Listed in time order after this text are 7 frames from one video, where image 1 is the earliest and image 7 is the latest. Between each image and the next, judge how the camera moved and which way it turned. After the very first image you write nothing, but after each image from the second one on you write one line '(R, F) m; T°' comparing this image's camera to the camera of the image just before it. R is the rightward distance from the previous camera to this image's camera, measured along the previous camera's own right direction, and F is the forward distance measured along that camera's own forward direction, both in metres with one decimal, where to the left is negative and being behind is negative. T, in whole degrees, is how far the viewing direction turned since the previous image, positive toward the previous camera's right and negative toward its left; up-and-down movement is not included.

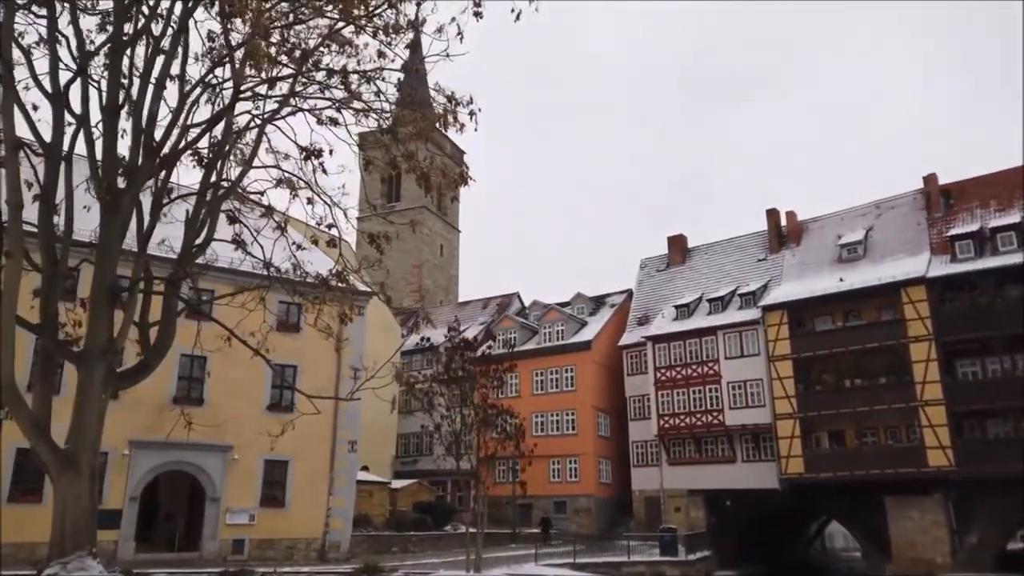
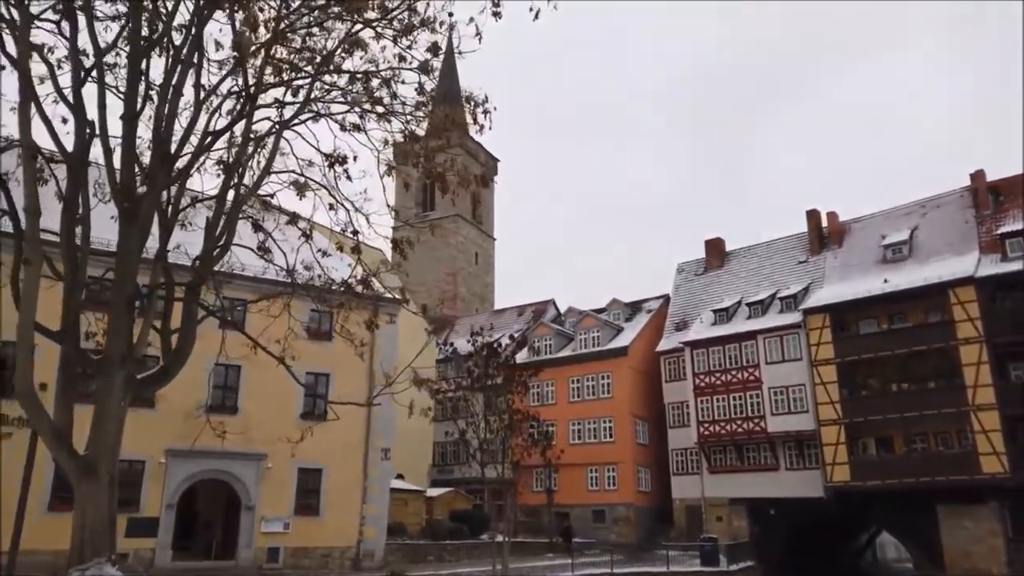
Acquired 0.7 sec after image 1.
(+0.3, +0.3) m; -3°
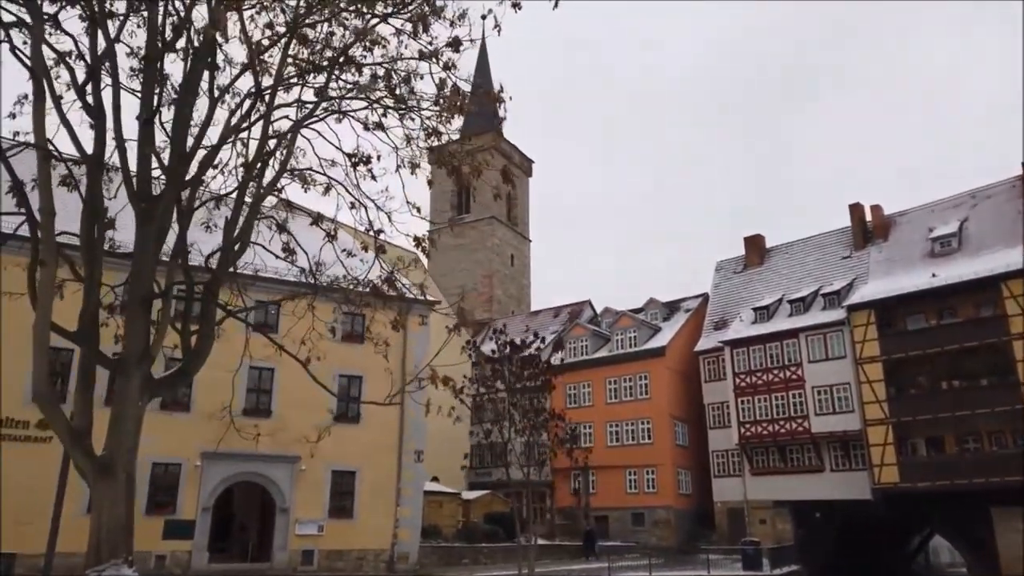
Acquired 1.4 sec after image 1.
(+0.3, +0.3) m; -3°
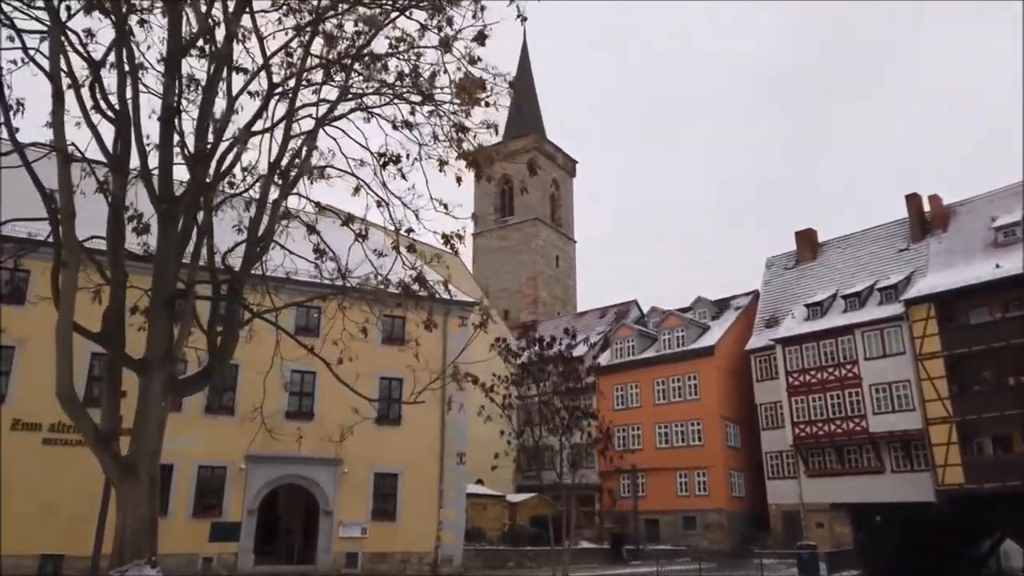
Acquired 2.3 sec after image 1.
(+0.4, +0.3) m; -4°
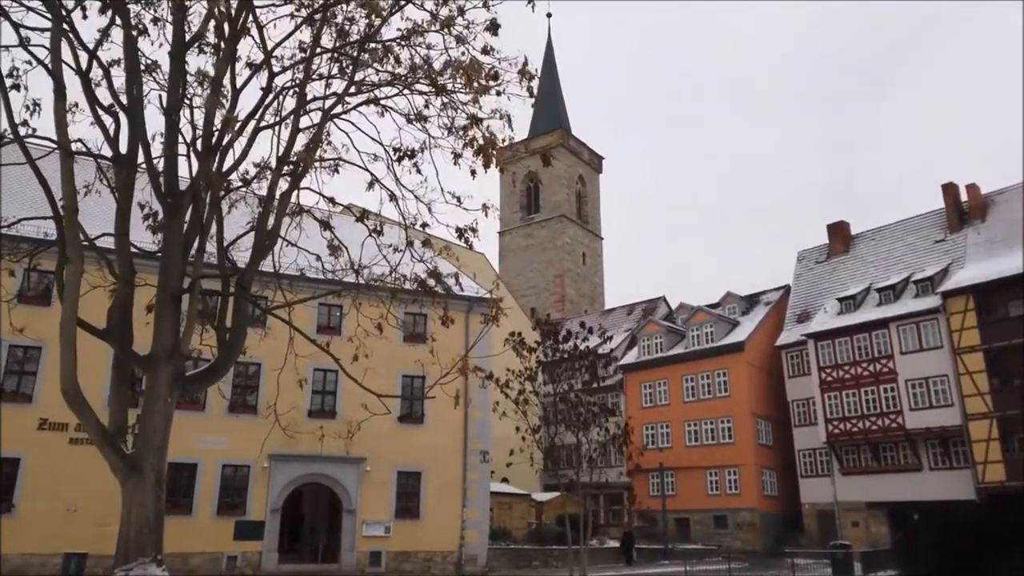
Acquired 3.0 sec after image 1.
(+0.3, +0.3) m; -2°
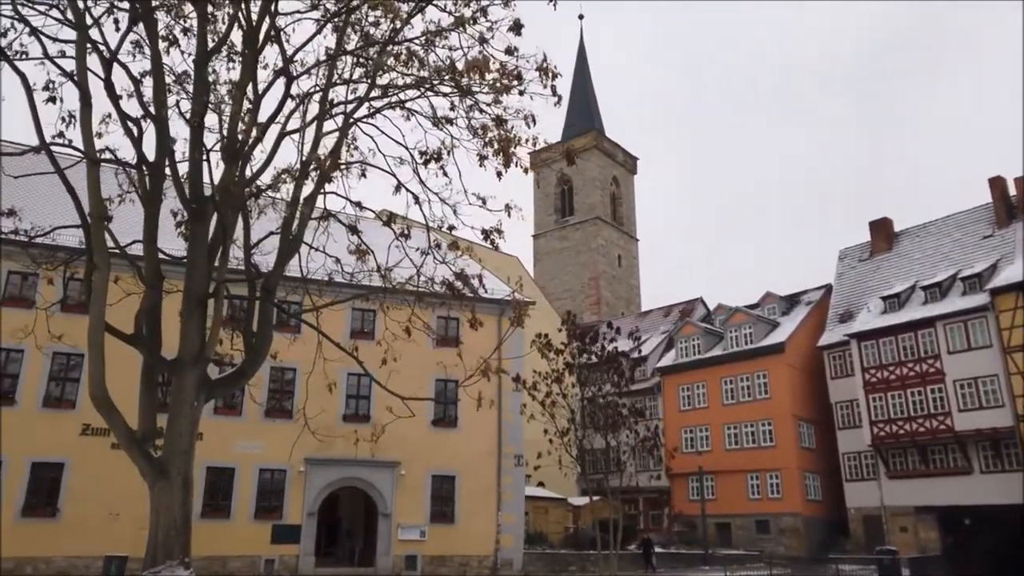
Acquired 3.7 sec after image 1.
(+0.2, +0.1) m; -3°
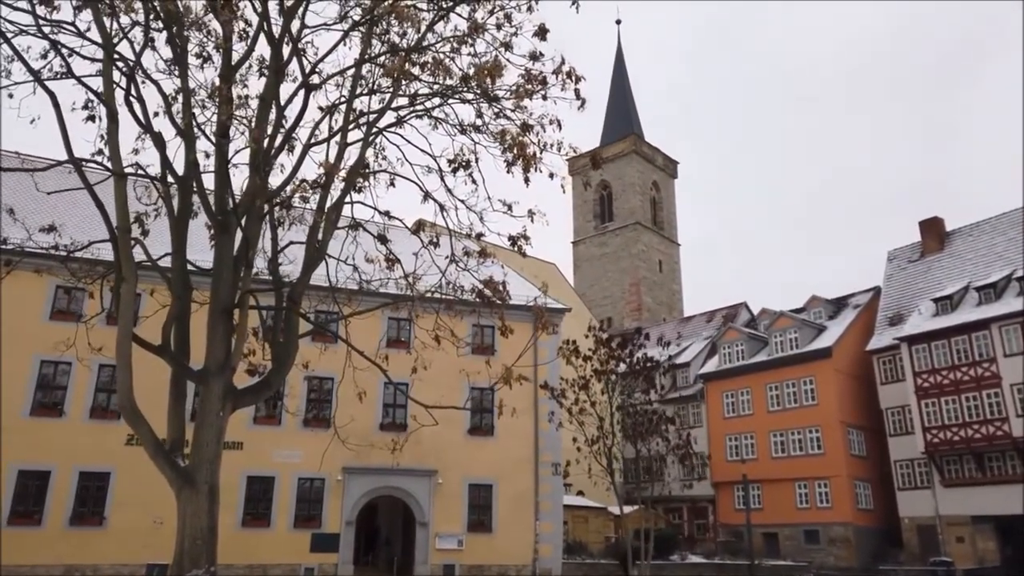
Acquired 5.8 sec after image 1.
(+0.3, +0.1) m; -3°
